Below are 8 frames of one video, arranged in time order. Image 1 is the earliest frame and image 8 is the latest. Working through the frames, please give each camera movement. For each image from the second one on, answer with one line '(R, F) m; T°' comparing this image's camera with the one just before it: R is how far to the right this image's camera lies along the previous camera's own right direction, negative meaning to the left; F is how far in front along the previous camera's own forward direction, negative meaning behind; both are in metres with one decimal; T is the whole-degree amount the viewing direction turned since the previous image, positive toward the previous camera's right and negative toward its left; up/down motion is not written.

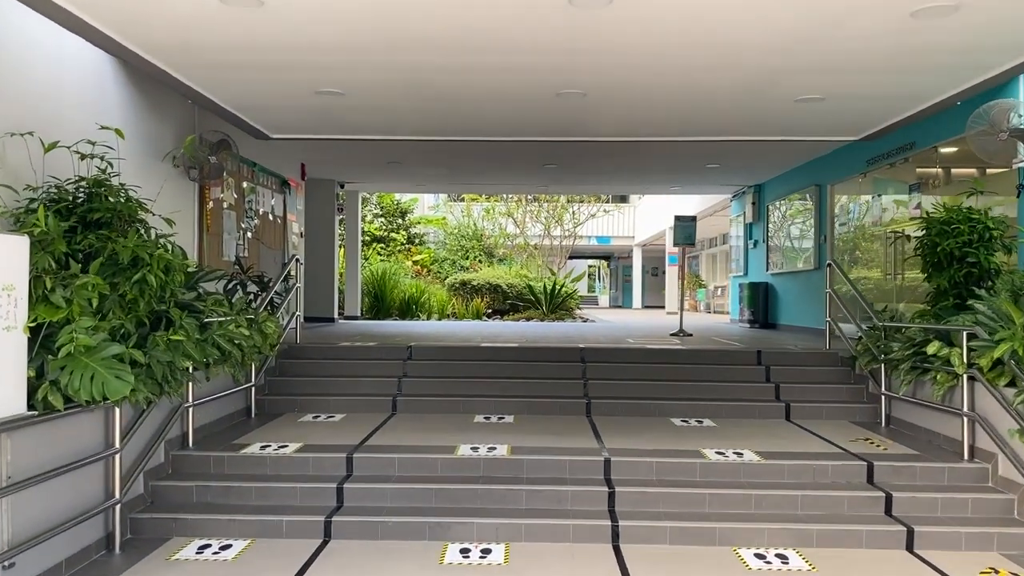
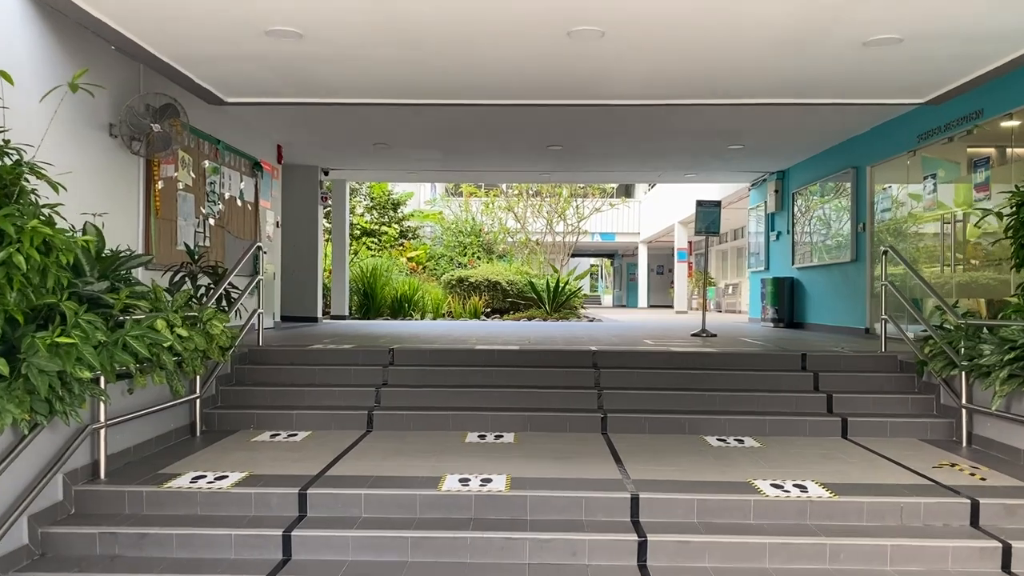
(0.0, +1.0) m; 0°
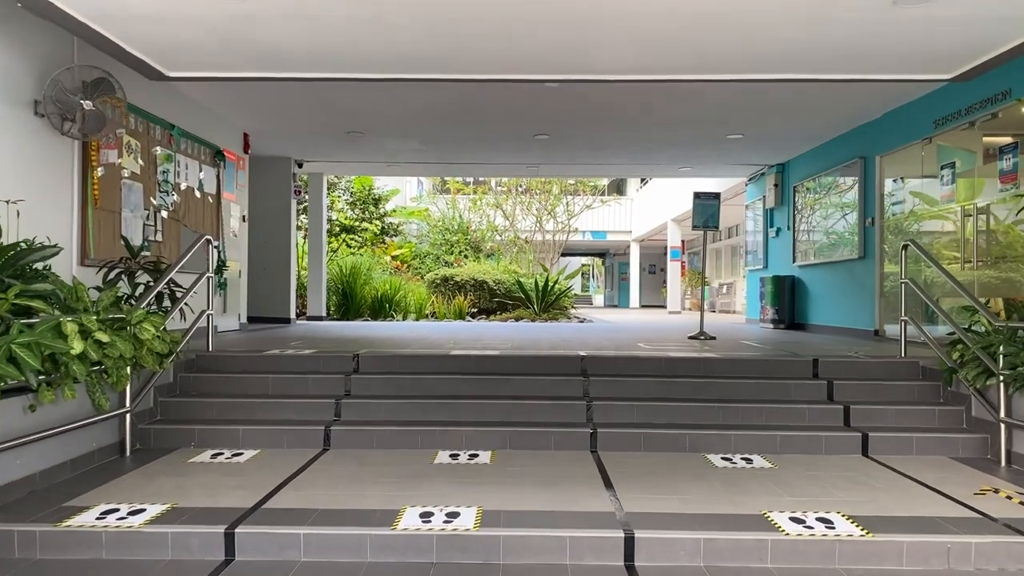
(+0.1, +0.6) m; +1°
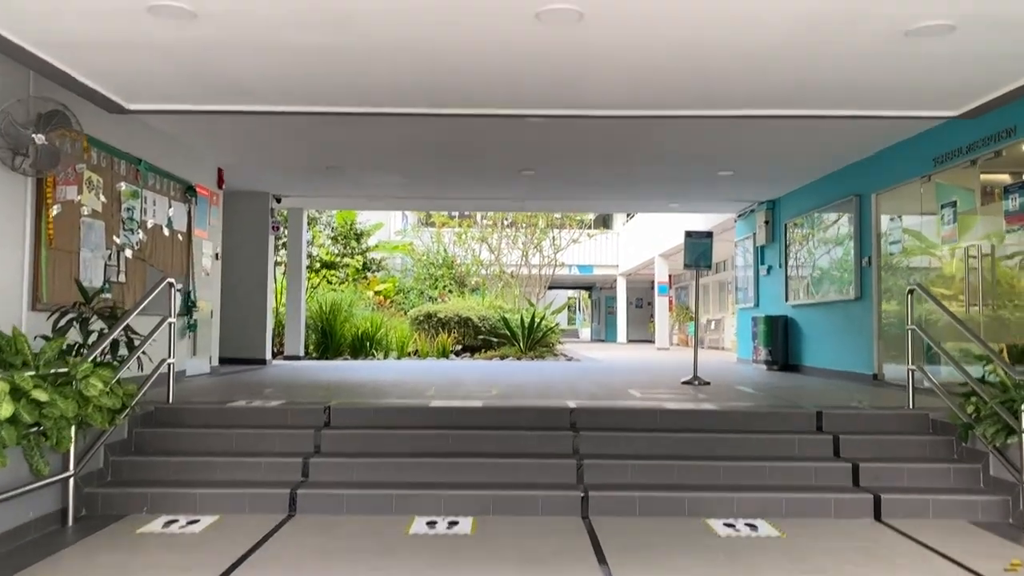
(0.0, +0.3) m; +1°
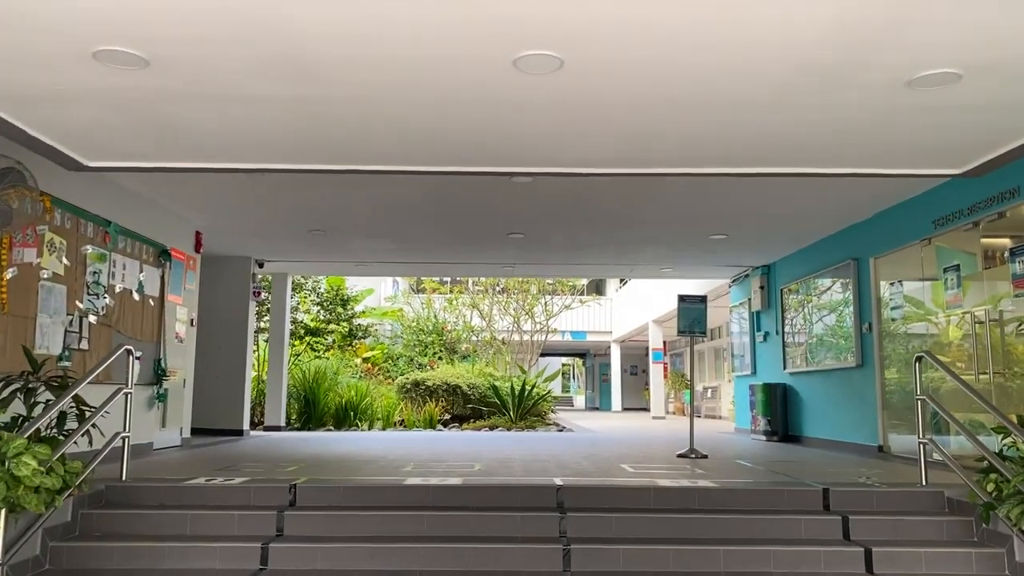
(+0.1, +0.3) m; 0°
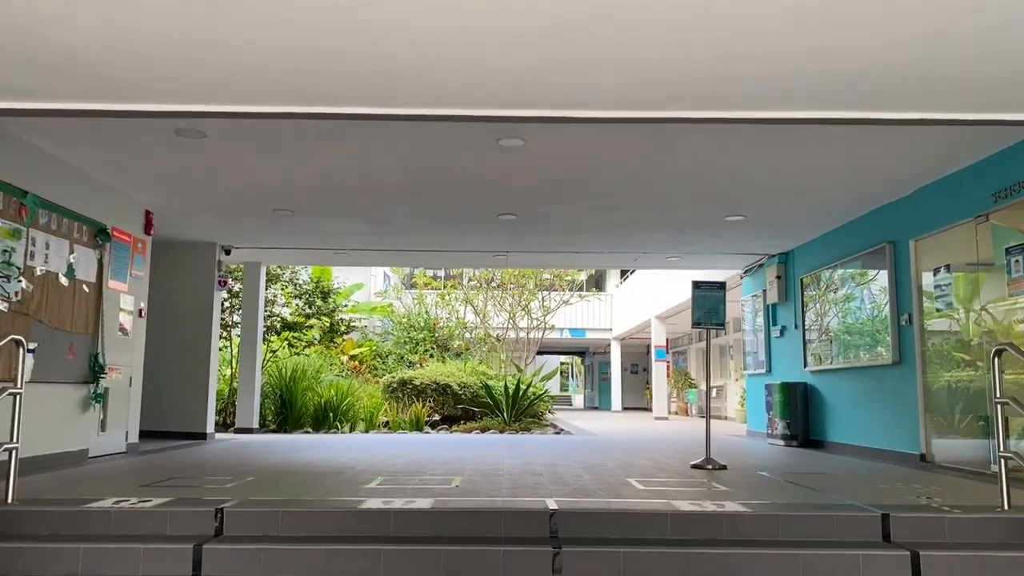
(+0.1, +0.9) m; 0°
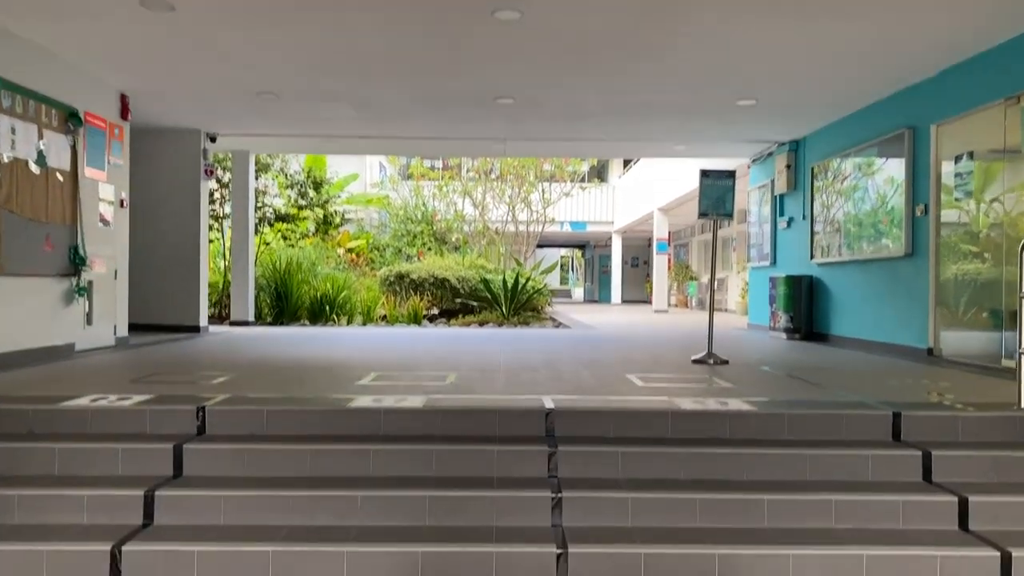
(0.0, +0.3) m; 0°
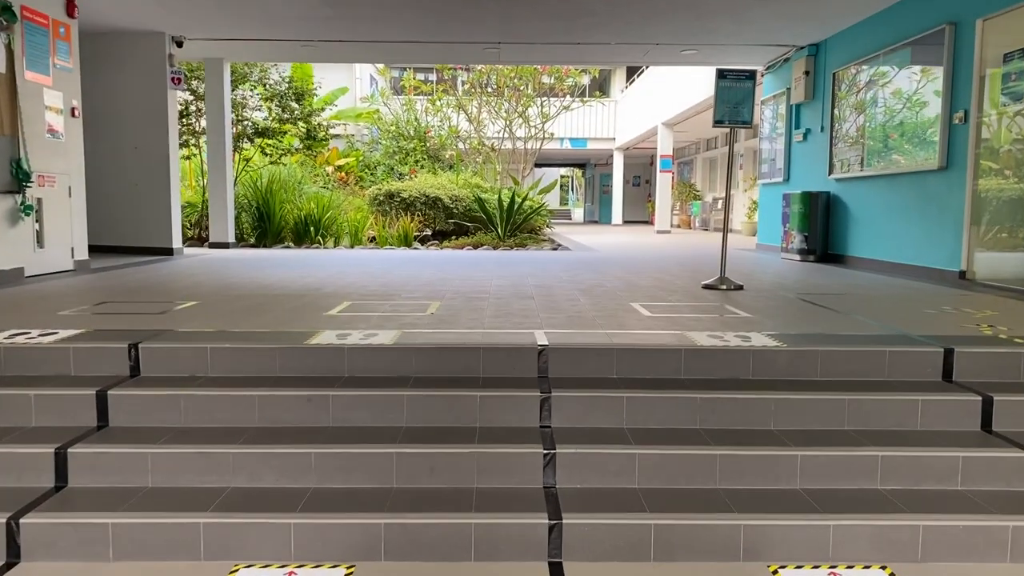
(0.0, +0.5) m; 0°
